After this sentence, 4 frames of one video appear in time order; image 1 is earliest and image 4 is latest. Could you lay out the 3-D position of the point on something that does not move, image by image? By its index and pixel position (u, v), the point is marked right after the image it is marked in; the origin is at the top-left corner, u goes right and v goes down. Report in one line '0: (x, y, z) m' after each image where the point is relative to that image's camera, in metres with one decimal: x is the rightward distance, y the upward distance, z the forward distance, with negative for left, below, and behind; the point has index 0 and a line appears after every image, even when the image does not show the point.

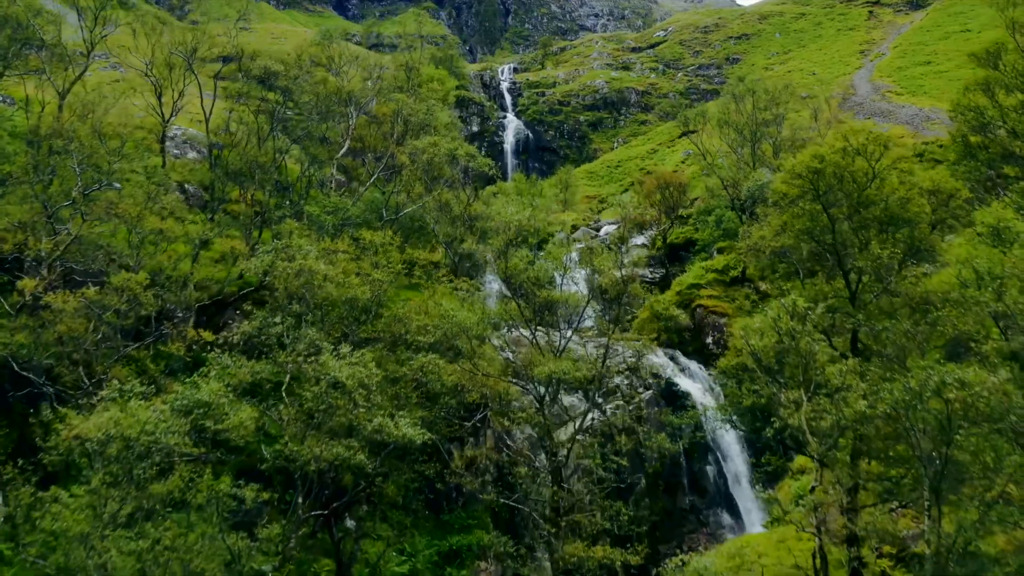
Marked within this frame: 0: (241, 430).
0: (-9.0, -4.7, +19.1) m
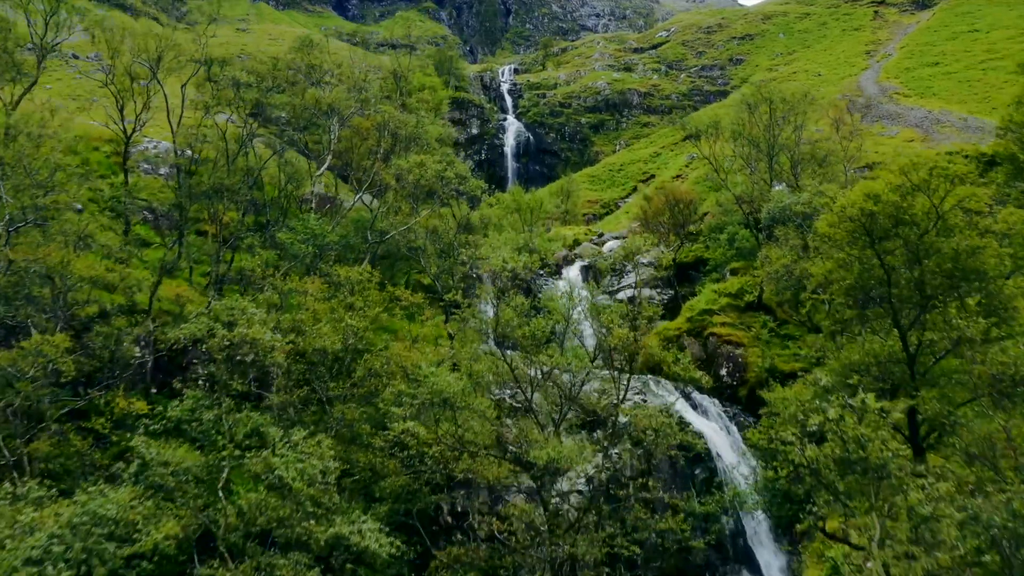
0: (-9.4, -7.0, +15.1) m
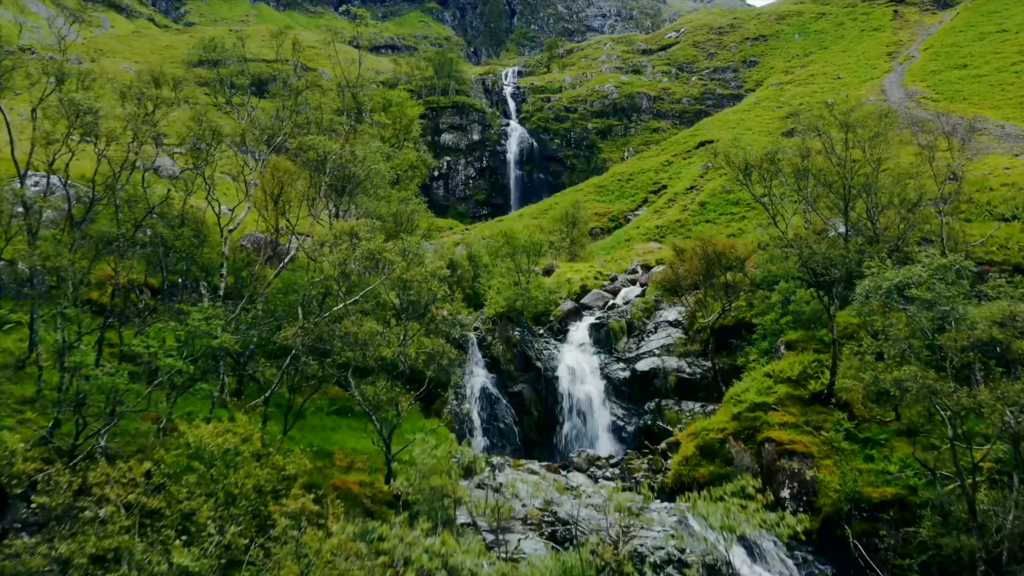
0: (-10.5, -12.4, +3.1) m
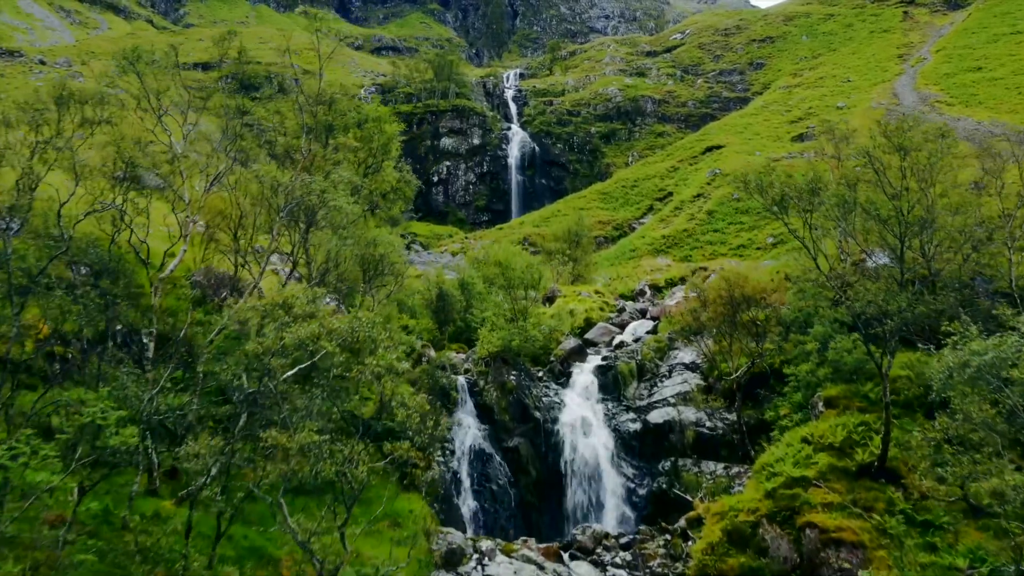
0: (-11.0, -15.1, -2.5) m
